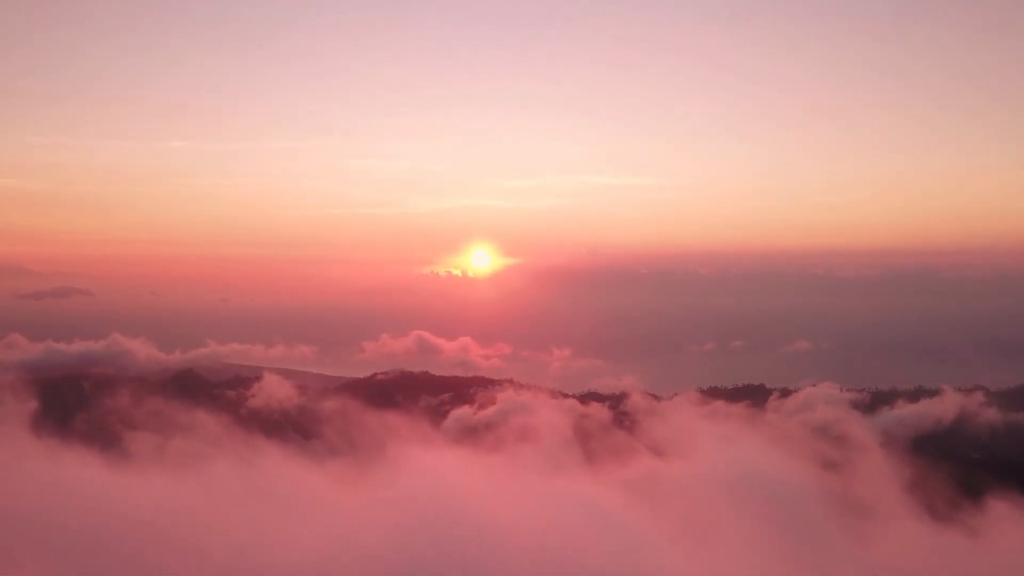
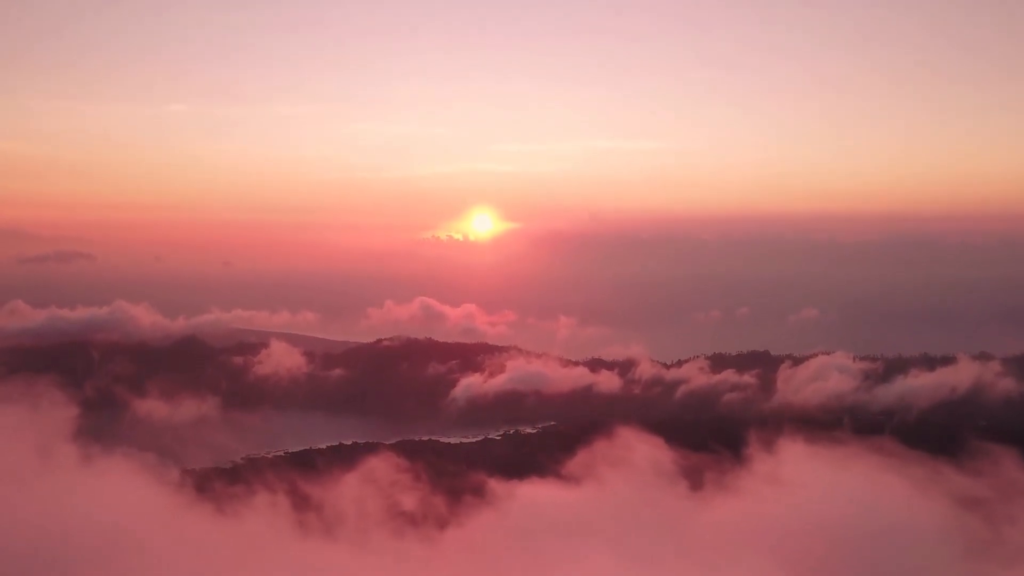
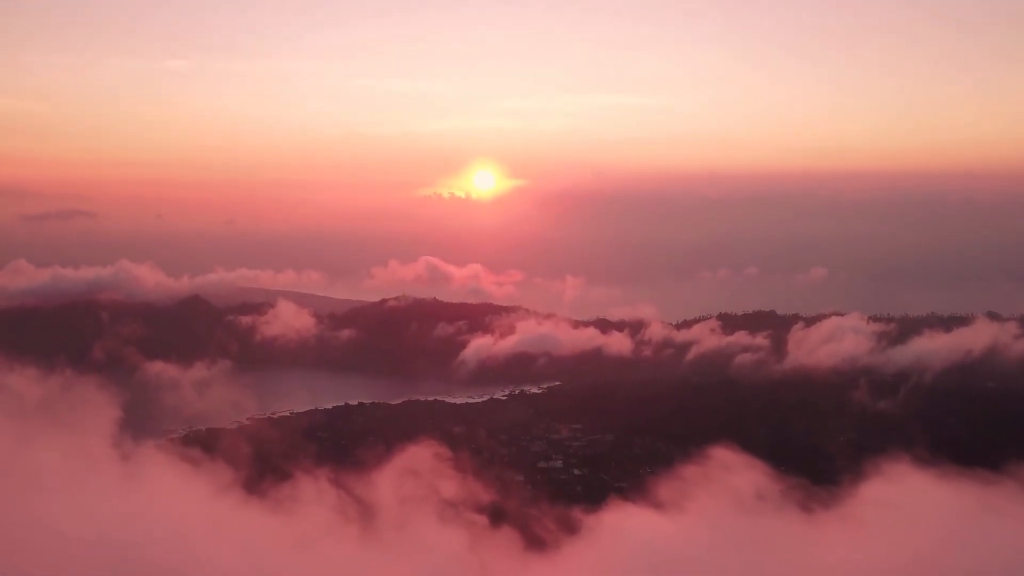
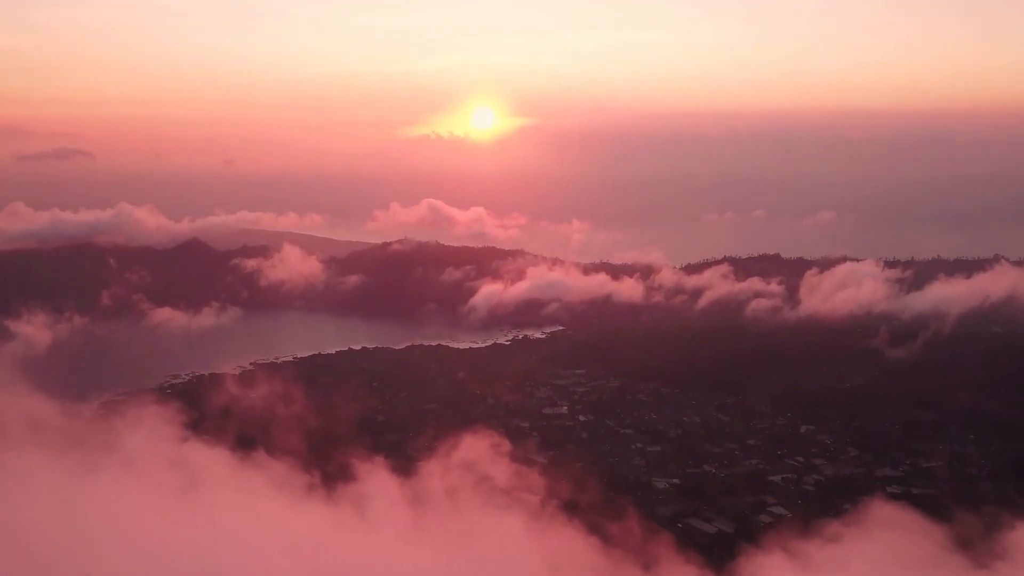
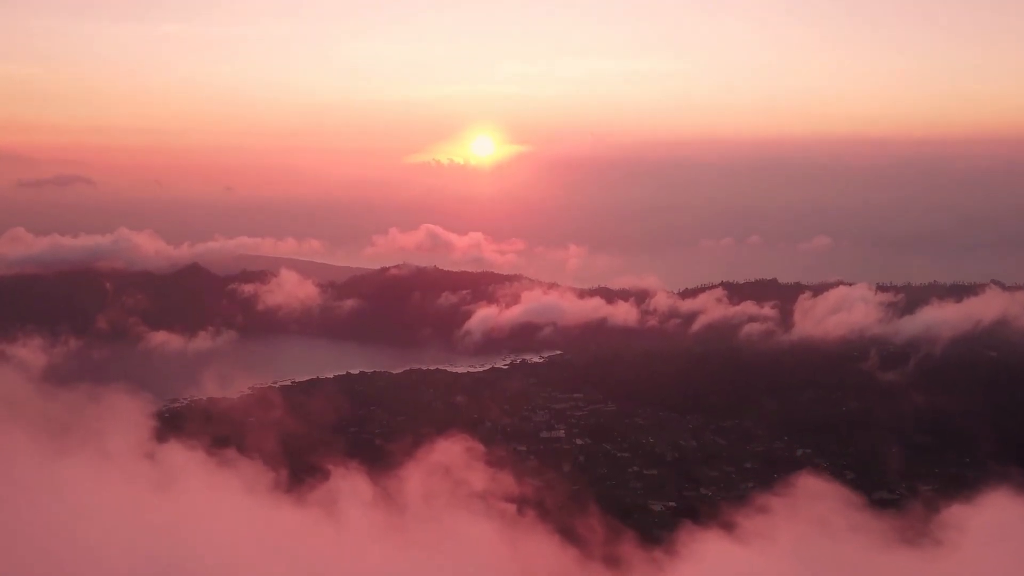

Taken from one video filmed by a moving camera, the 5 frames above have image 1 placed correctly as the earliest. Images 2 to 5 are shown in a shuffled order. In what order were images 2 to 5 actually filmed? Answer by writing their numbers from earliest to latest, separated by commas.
2, 3, 5, 4
